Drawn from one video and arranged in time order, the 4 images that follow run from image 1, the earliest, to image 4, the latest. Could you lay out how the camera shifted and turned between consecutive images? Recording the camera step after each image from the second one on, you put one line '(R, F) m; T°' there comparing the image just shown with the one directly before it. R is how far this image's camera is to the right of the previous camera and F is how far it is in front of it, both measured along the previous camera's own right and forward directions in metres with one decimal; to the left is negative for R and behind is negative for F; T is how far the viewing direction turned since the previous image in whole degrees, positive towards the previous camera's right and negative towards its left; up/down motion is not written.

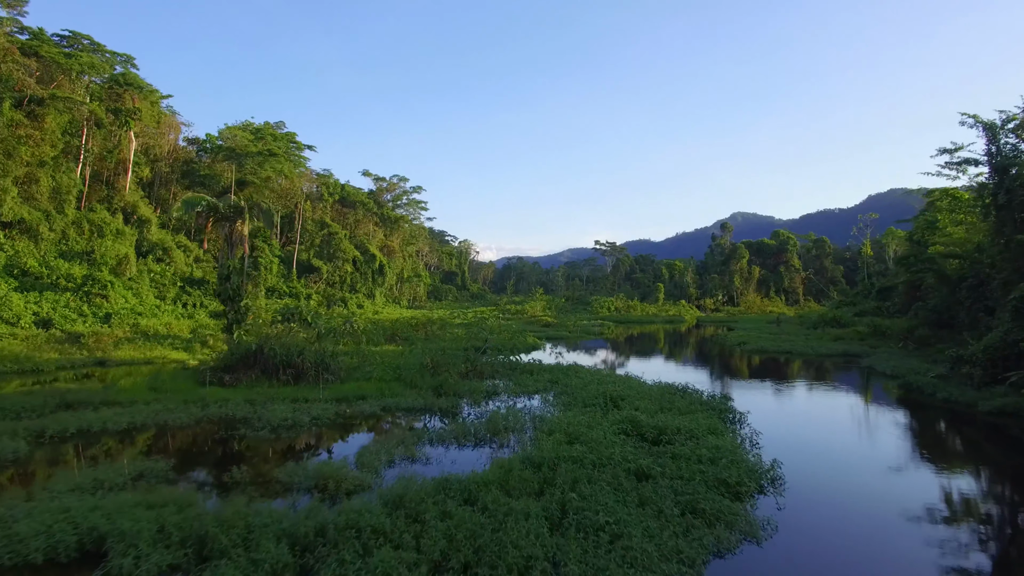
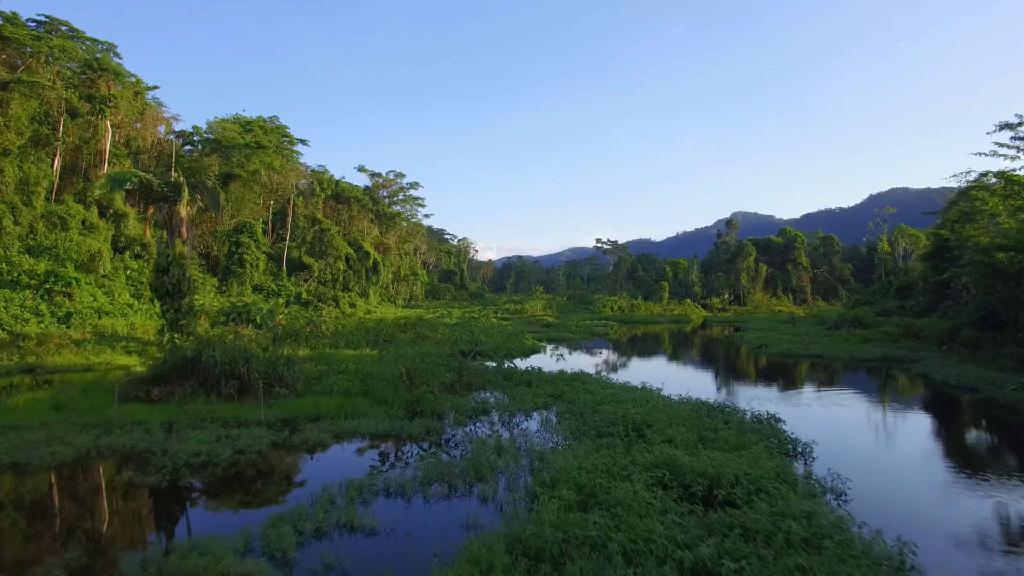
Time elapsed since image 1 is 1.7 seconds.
(+0.2, +2.1) m; 0°
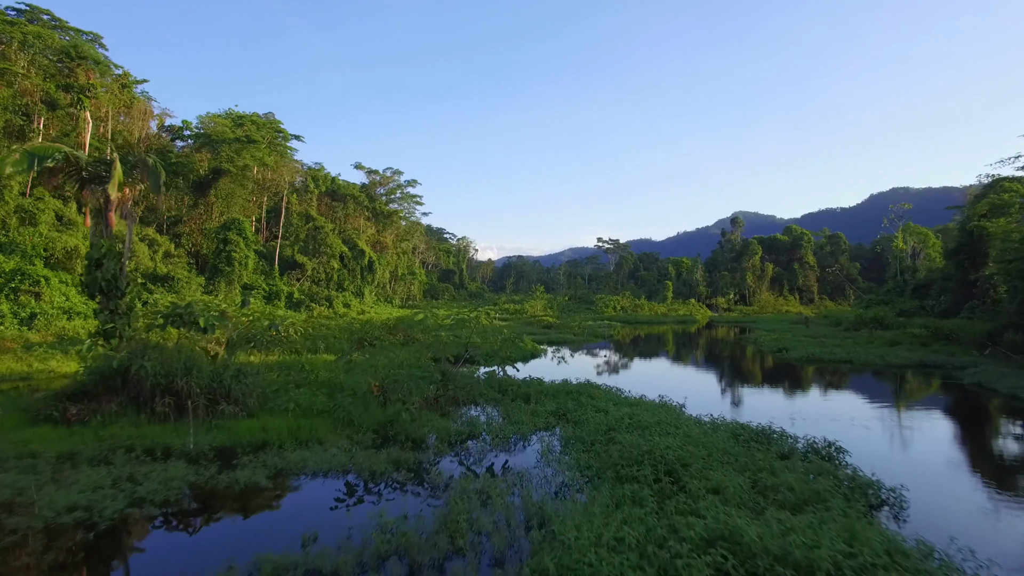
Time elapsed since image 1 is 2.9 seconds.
(+0.1, +1.6) m; 0°
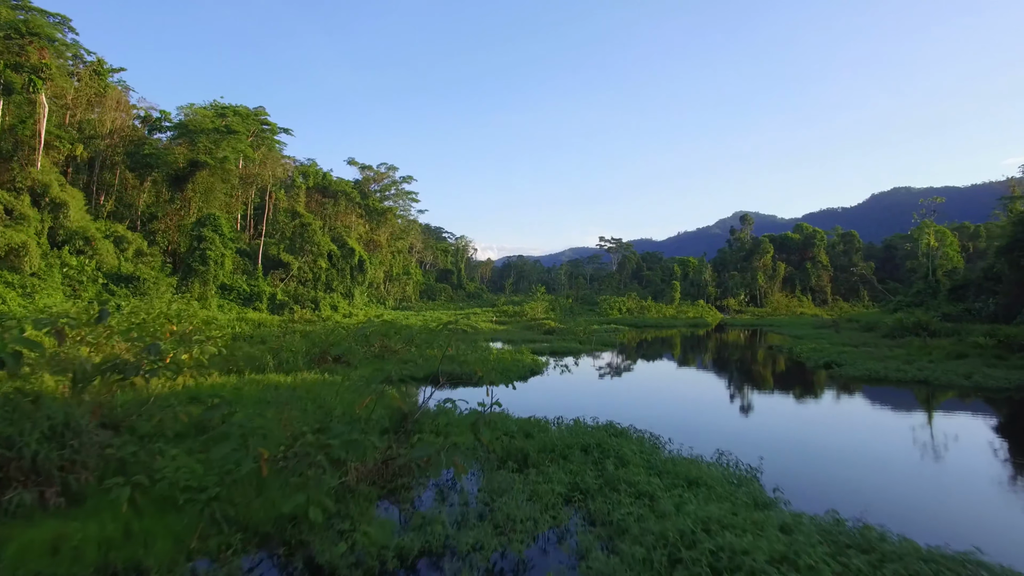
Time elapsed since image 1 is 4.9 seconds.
(+0.2, +3.1) m; 0°
